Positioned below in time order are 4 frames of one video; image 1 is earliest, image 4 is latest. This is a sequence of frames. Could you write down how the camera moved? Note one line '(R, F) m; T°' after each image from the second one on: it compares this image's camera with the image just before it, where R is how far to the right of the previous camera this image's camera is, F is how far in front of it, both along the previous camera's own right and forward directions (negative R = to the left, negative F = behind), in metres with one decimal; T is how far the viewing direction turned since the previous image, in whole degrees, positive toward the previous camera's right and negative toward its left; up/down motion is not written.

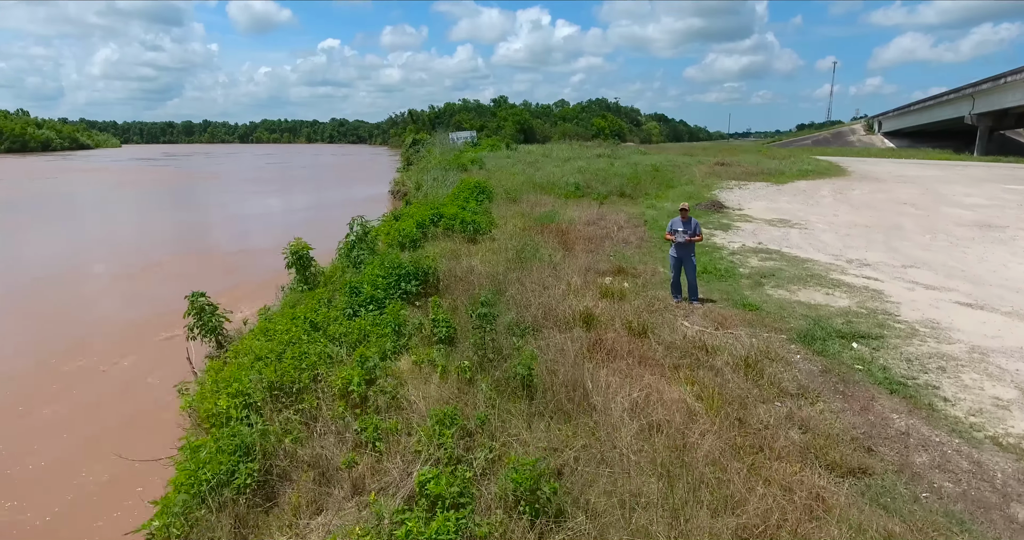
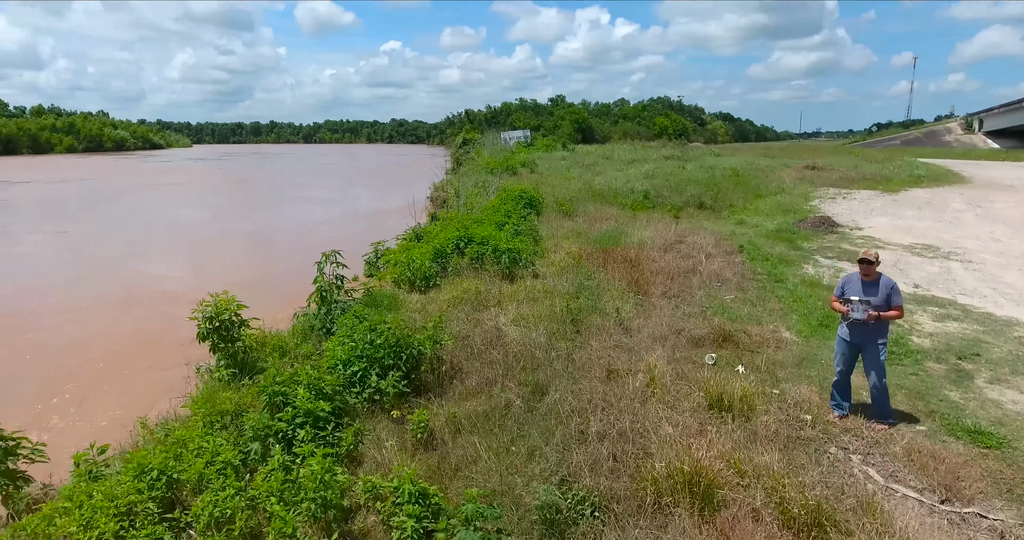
(+0.1, +3.3) m; -5°
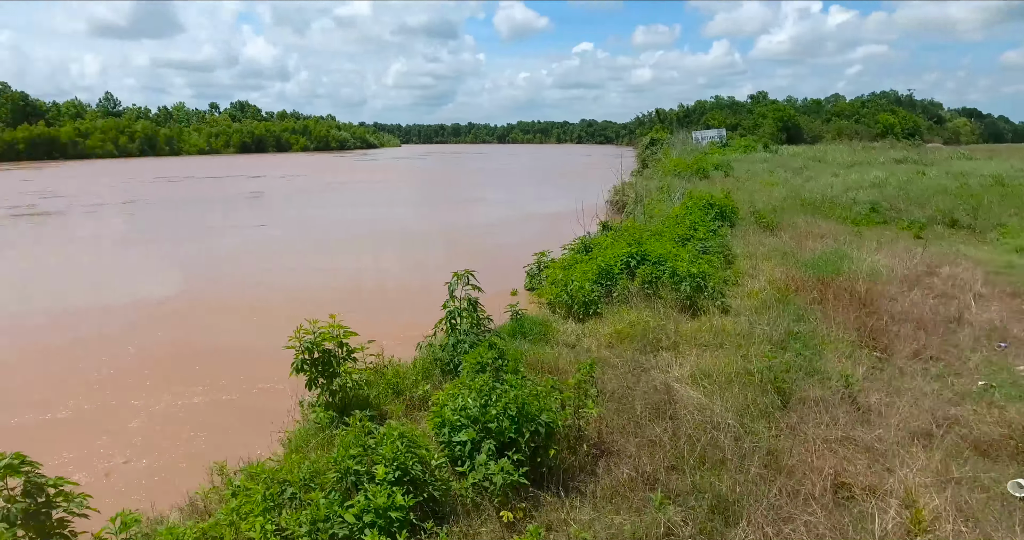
(0.0, +1.5) m; -17°
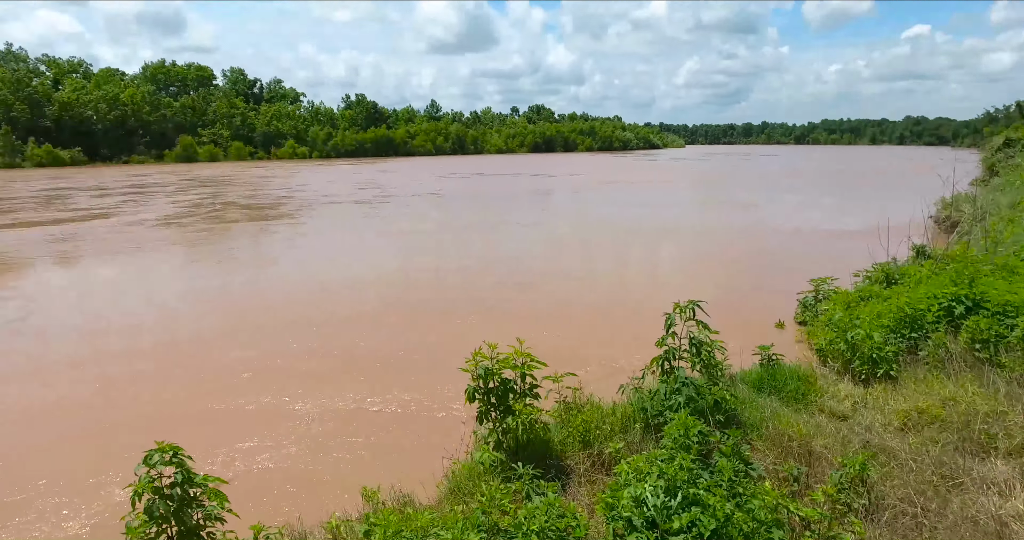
(+0.2, +1.1) m; -25°
